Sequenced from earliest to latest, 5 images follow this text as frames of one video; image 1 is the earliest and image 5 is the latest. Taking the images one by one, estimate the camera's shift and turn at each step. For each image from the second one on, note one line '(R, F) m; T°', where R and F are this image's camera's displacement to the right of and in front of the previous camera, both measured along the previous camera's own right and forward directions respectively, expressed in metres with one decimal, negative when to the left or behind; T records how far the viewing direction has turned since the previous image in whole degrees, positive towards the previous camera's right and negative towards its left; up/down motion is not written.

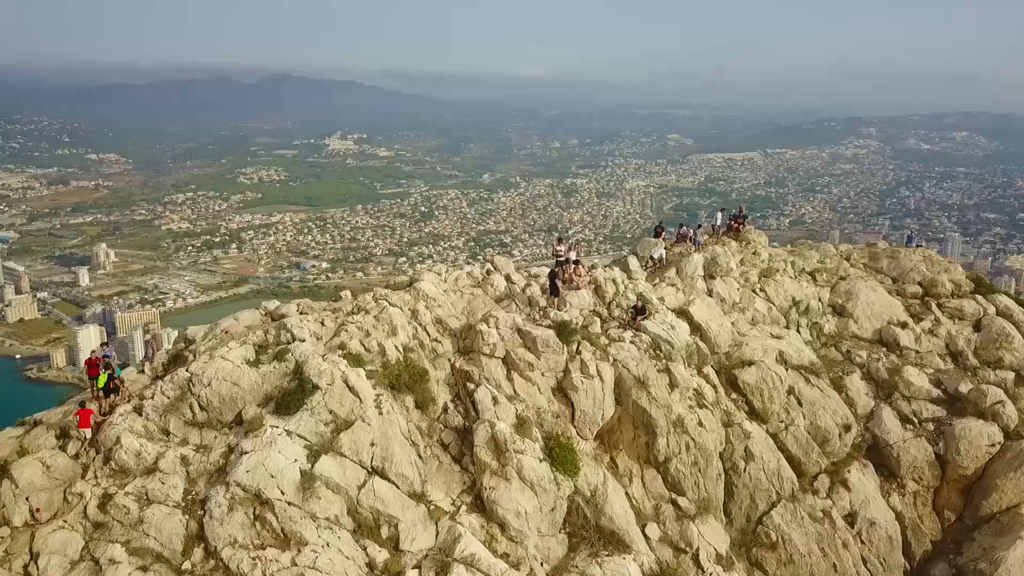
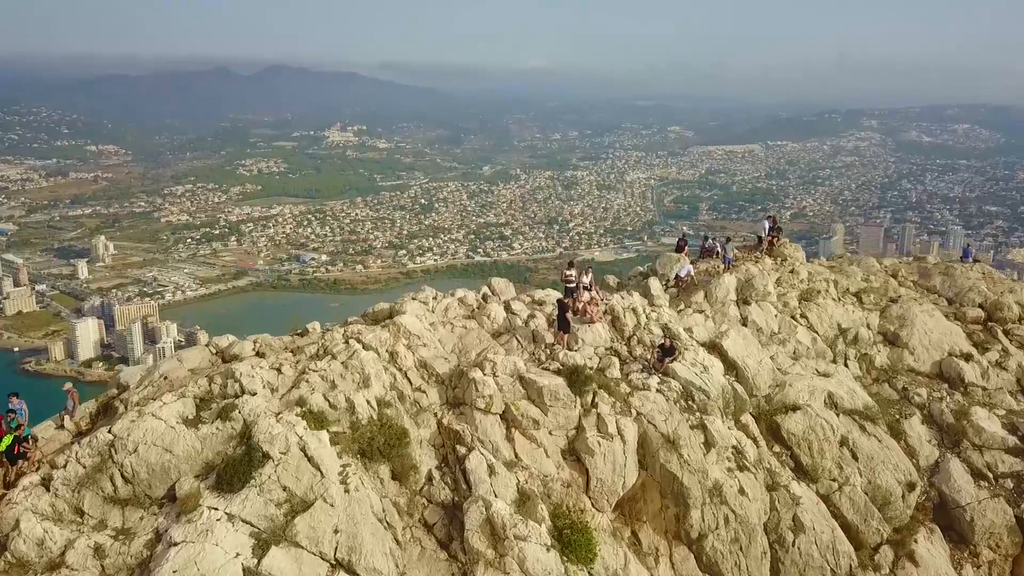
(0.0, +1.0) m; 0°
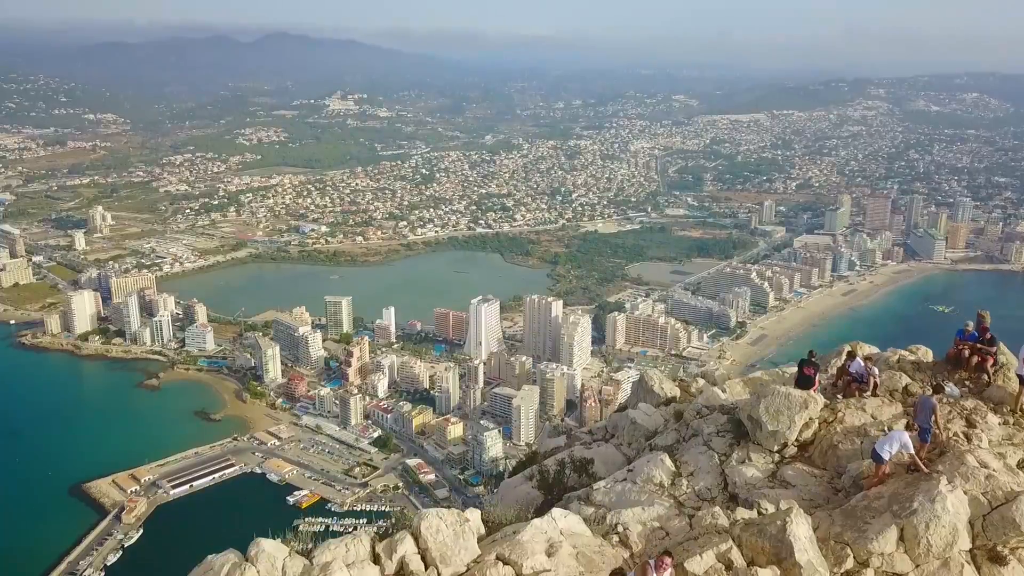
(+0.2, +3.4) m; 0°
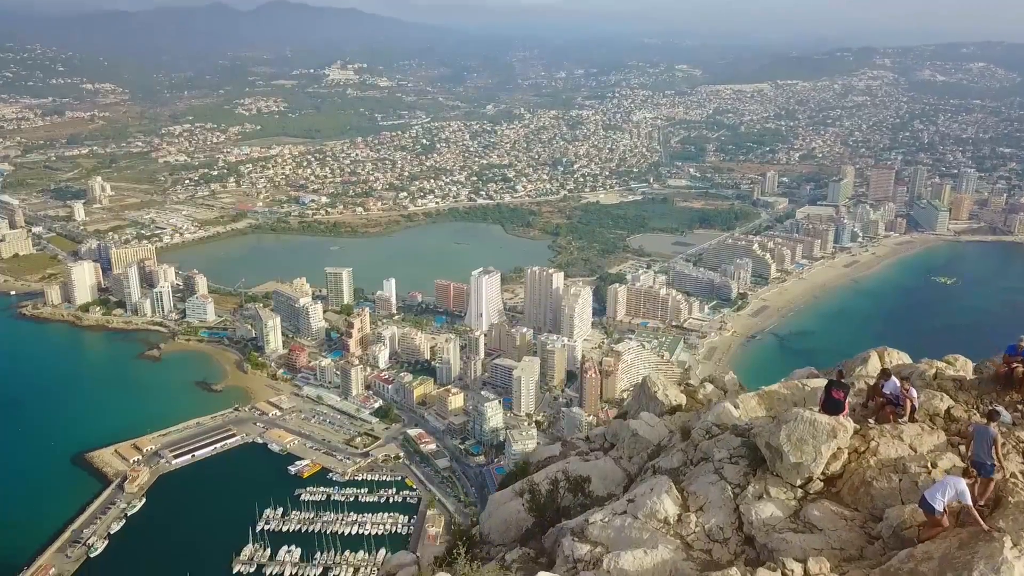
(+0.1, +0.5) m; 0°
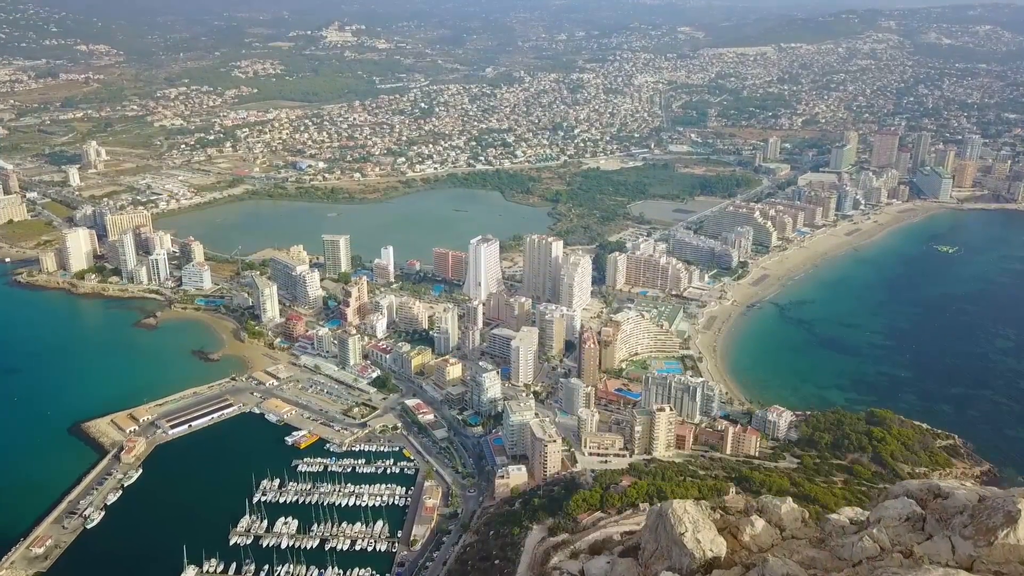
(+0.2, +1.7) m; 0°
